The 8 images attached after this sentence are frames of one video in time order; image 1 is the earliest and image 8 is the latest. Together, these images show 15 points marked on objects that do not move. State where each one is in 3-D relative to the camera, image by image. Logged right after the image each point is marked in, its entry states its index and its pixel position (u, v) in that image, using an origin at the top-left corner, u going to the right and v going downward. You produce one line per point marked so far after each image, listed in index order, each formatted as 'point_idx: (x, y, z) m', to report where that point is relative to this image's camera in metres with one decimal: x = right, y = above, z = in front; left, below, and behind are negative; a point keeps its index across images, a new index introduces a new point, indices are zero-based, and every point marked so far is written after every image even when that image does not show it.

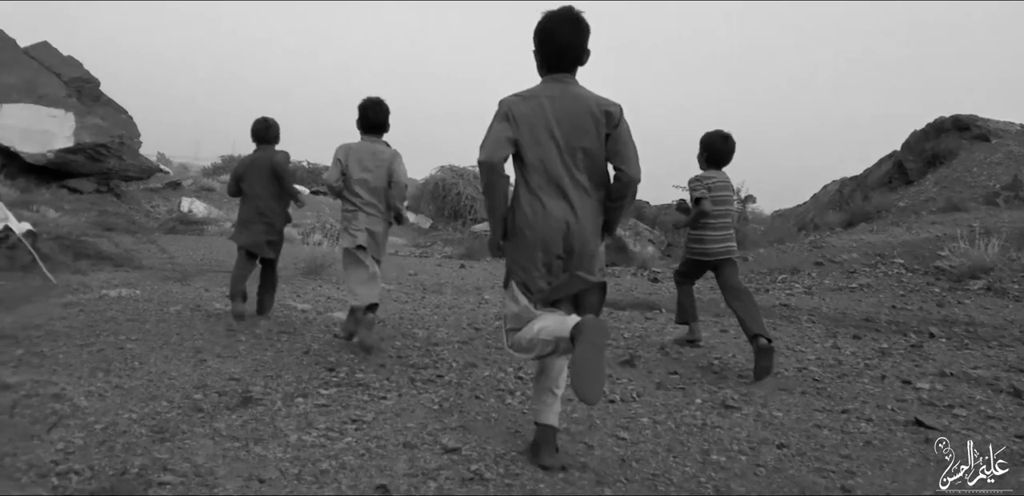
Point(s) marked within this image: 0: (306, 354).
0: (-0.9, -0.5, +3.6) m
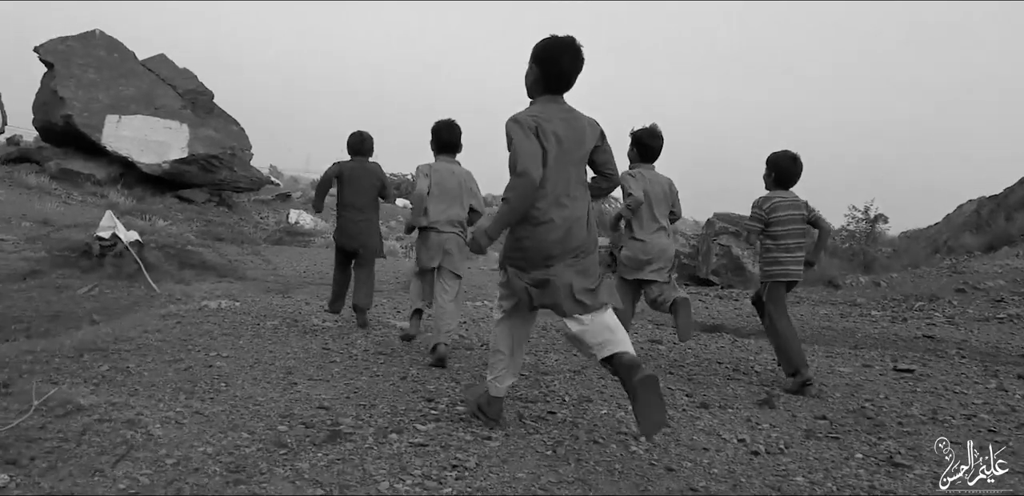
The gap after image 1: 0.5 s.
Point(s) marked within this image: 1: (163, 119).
0: (-0.4, -0.5, +3.3) m
1: (-6.2, +2.3, +15.5) m
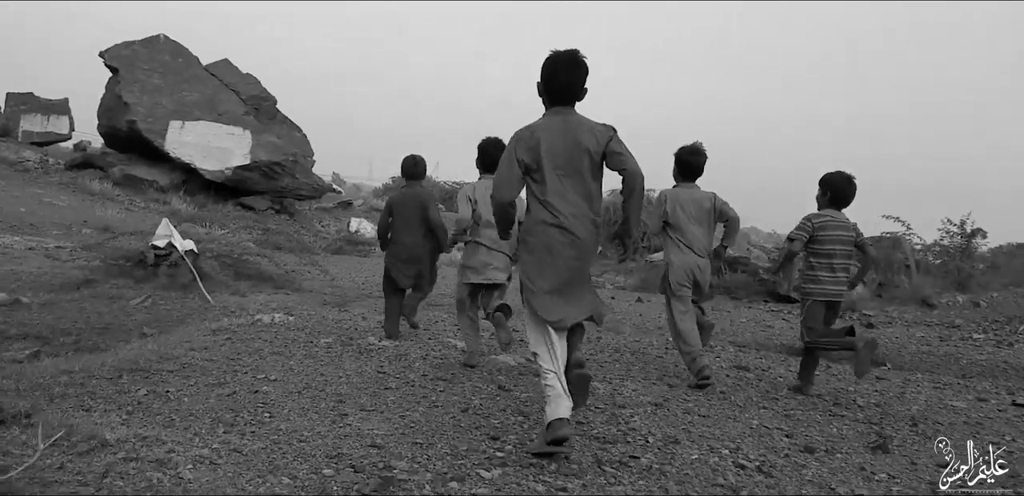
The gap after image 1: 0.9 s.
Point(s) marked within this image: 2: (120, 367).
0: (-0.2, -0.6, +2.9) m
1: (-5.0, +2.2, +15.6) m
2: (-1.6, -0.5, +3.4) m
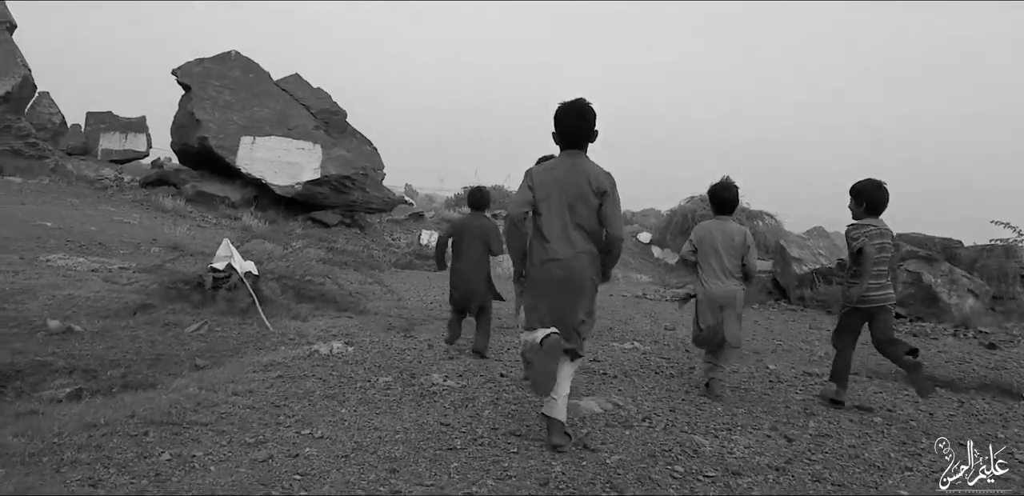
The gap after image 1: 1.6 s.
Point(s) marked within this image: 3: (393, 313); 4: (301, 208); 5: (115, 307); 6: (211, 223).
0: (+0.1, -0.7, +2.4) m
1: (-3.8, +1.9, +15.4) m
2: (-1.3, -0.6, +3.0) m
3: (-1.0, -0.5, +7.0) m
4: (-3.9, +0.7, +15.9) m
5: (-3.0, -0.4, +6.4) m
6: (-5.0, +0.4, +14.4) m
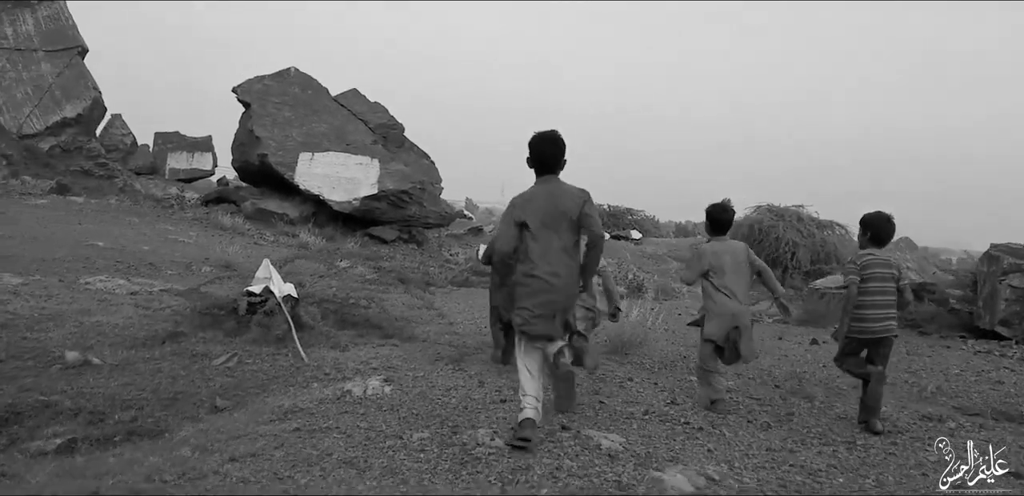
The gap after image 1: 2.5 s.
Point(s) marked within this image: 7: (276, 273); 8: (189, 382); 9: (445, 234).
0: (+0.2, -0.7, +1.7) m
1: (-2.7, +1.6, +15.0) m
2: (-1.1, -0.7, +2.3) m
3: (-0.5, -0.7, +6.3) m
4: (-2.8, +0.4, +15.4) m
5: (-2.6, -0.6, +5.9) m
6: (-4.0, +0.1, +14.0) m
7: (-1.6, -0.2, +6.2) m
8: (-1.9, -0.8, +4.9) m
9: (-1.4, +0.2, +17.0) m
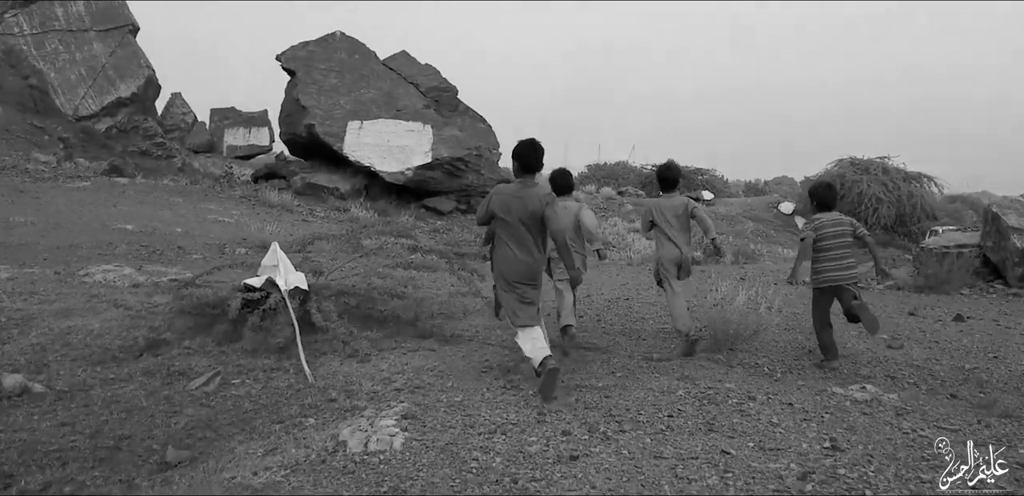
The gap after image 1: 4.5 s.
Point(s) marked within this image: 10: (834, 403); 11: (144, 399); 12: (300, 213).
0: (+0.3, -0.8, +0.3) m
1: (-1.7, +2.0, +13.7) m
2: (-1.0, -0.7, +1.0) m
3: (-0.1, -0.5, +5.0) m
4: (-1.7, +0.9, +14.1) m
5: (-2.2, -0.5, +4.7) m
6: (-3.0, +0.5, +12.8) m
7: (-1.2, -0.1, +4.9) m
8: (-1.6, -0.7, +3.6) m
9: (-0.2, +0.8, +15.6) m
10: (+1.3, -0.7, +3.5) m
11: (-1.7, -0.7, +3.9) m
12: (-3.3, +0.5, +13.0) m
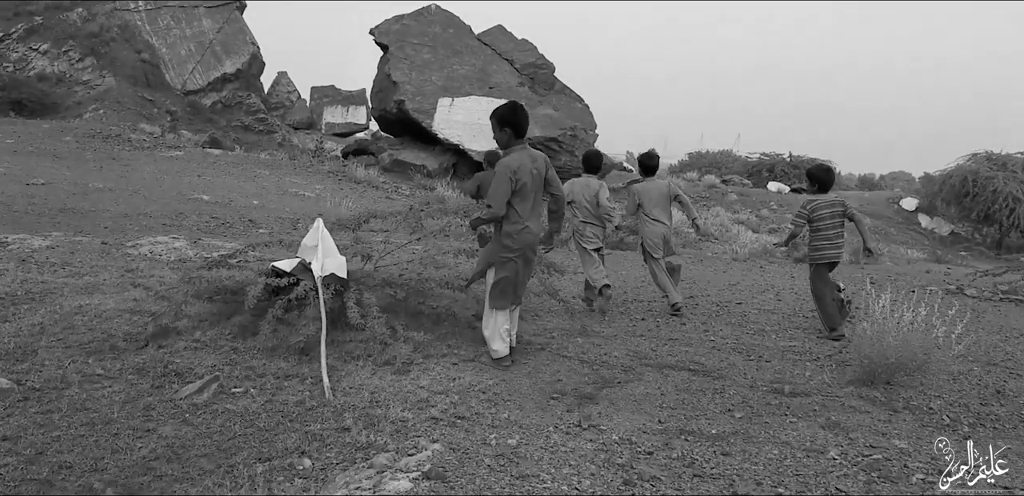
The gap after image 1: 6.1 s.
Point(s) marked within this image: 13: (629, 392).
0: (+0.1, -0.8, -0.8) m
1: (-0.2, +2.3, +12.7) m
2: (-1.1, -0.7, +0.1) m
3: (+0.3, -0.5, +3.9) m
4: (-0.2, +1.1, +13.2) m
5: (-1.8, -0.4, +3.9) m
6: (-1.7, +0.8, +12.1) m
7: (-0.8, 0.0, +4.0) m
8: (-1.3, -0.6, +2.7) m
9: (+1.5, +1.0, +14.5) m
10: (+1.5, -0.7, +2.3) m
11: (-1.4, -0.6, +3.0) m
12: (-2.0, +0.8, +12.3) m
13: (+0.4, -0.6, +3.4) m
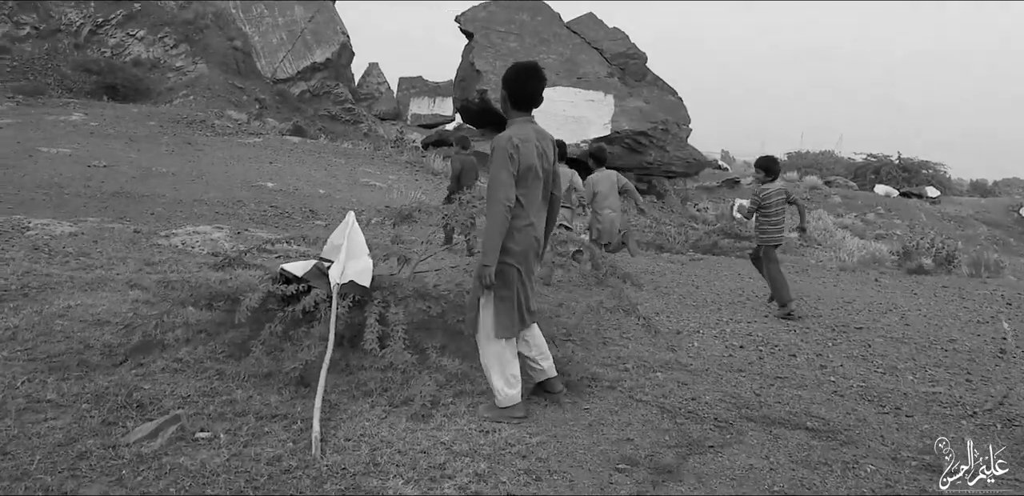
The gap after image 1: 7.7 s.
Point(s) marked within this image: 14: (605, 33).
0: (-0.2, -0.8, -1.6) m
1: (+1.0, +2.3, +11.8) m
2: (-1.2, -0.7, -0.6) m
3: (+0.5, -0.5, +3.0) m
4: (+1.0, +1.1, +12.3) m
5: (-1.6, -0.4, +3.2) m
6: (-0.6, +0.8, +11.3) m
7: (-0.6, 0.0, +3.2) m
8: (-1.2, -0.6, +2.0) m
9: (+2.8, +1.0, +13.4) m
10: (+1.6, -0.8, +1.3) m
11: (-1.3, -0.6, +2.3) m
12: (-0.9, +0.9, +11.5) m
13: (+0.6, -0.6, +2.4) m
14: (+1.4, +3.4, +13.0) m
